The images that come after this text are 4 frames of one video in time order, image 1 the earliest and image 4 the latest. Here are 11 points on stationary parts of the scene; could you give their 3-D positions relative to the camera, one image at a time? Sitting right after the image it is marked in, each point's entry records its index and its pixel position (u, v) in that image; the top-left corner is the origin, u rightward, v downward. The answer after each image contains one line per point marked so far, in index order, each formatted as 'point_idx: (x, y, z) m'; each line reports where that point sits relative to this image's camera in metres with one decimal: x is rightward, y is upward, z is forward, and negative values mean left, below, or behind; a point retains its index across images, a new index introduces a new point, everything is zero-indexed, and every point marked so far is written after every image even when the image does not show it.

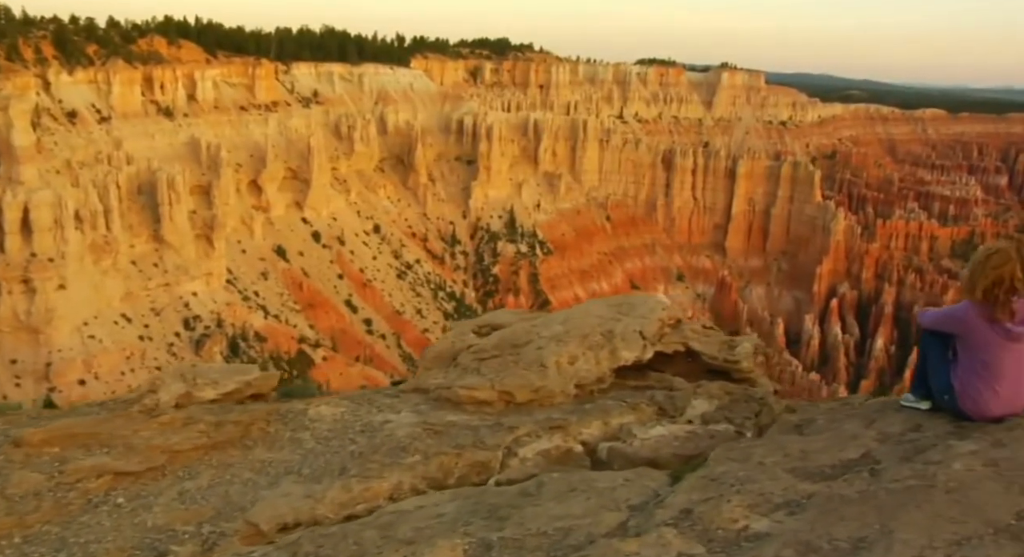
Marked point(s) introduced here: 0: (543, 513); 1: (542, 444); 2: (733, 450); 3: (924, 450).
0: (+0.1, -1.4, +4.4) m
1: (+0.2, -1.4, +6.4) m
2: (+1.6, -1.2, +5.5) m
3: (+2.6, -1.1, +5.0) m
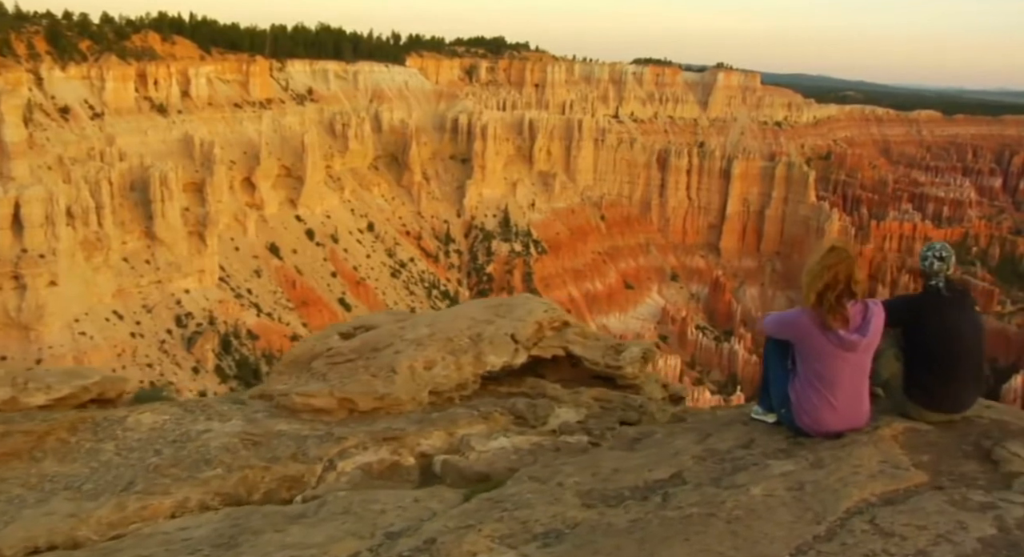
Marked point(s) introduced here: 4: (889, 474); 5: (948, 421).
0: (-1.2, -1.3, +3.9) m
1: (-1.1, -1.4, +5.9) m
2: (+0.2, -1.2, +5.0) m
3: (+1.3, -1.1, +4.5) m
4: (+2.1, -1.1, +4.3) m
5: (+3.0, -1.0, +5.3) m
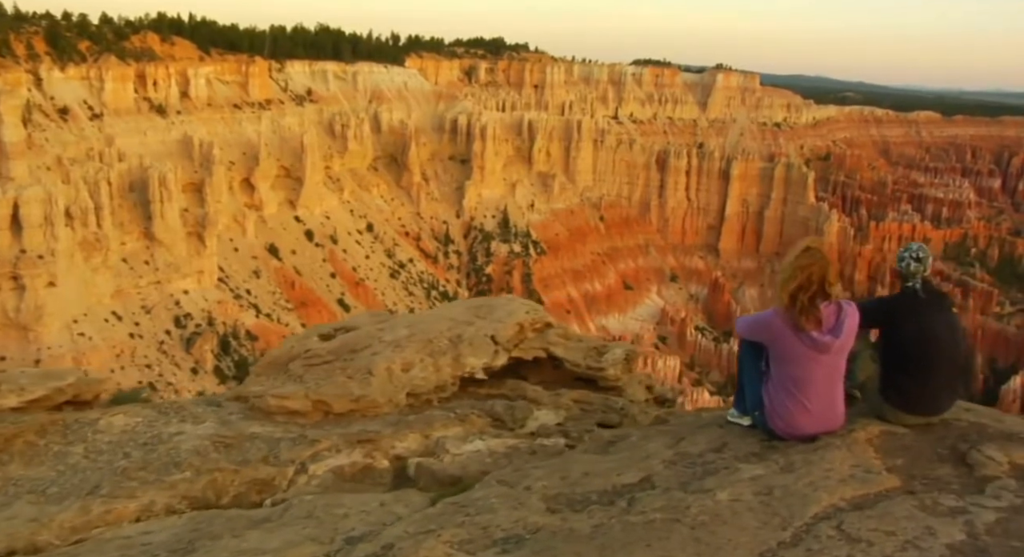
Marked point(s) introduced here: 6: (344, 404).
0: (-1.4, -1.4, +3.9) m
1: (-1.3, -1.4, +5.8) m
2: (0.0, -1.2, +5.0) m
3: (+1.1, -1.1, +4.4) m
4: (+1.9, -1.1, +4.2) m
5: (+2.8, -1.0, +5.3) m
6: (-1.4, -1.1, +6.6) m
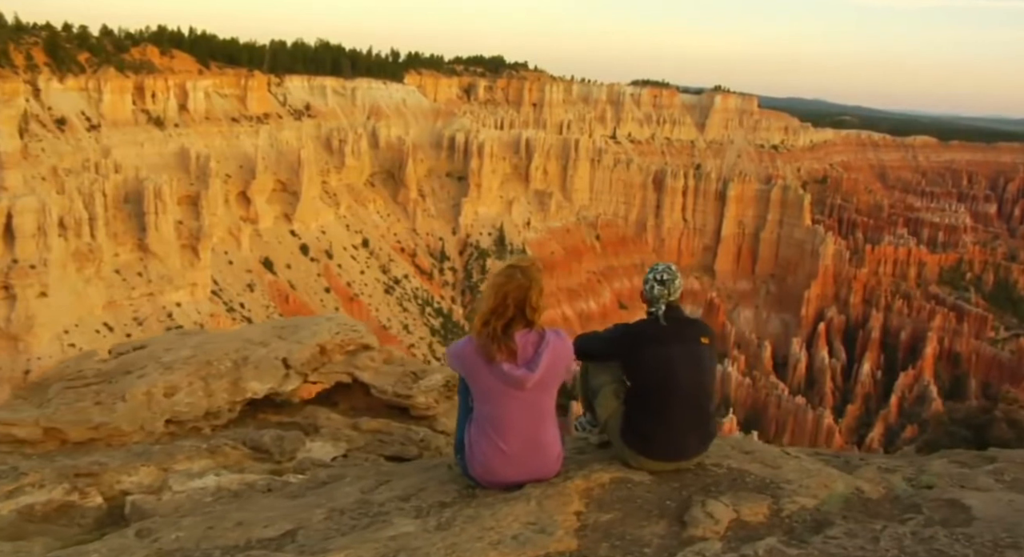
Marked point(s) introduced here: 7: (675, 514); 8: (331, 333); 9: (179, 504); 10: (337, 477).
0: (-3.3, -1.4, +3.2) m
1: (-3.2, -1.5, +5.1) m
2: (-1.8, -1.3, +4.3) m
3: (-0.8, -1.2, +3.7) m
4: (+0.1, -1.2, +3.6) m
5: (+1.0, -1.1, +4.6) m
6: (-3.3, -1.2, +5.9) m
7: (+0.9, -1.2, +4.1) m
8: (-1.7, -0.5, +7.4) m
9: (-2.2, -1.5, +5.0) m
10: (-1.1, -1.3, +5.1) m
